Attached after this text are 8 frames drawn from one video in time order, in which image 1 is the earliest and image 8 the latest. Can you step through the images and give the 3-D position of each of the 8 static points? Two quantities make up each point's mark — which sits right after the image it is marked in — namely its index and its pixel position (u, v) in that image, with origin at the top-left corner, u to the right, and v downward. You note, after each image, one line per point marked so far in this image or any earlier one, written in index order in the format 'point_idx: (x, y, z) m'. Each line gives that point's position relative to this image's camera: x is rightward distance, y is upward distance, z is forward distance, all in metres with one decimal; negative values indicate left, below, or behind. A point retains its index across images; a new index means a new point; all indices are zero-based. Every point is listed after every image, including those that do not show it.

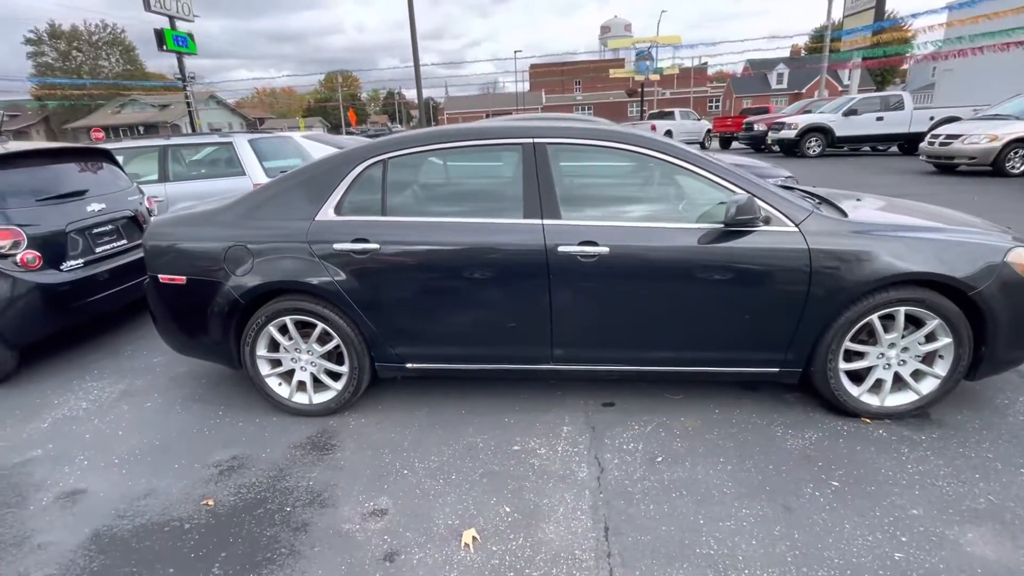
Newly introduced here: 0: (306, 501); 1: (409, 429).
0: (-1.0, -1.0, +2.5) m
1: (-0.6, -0.8, +3.0) m
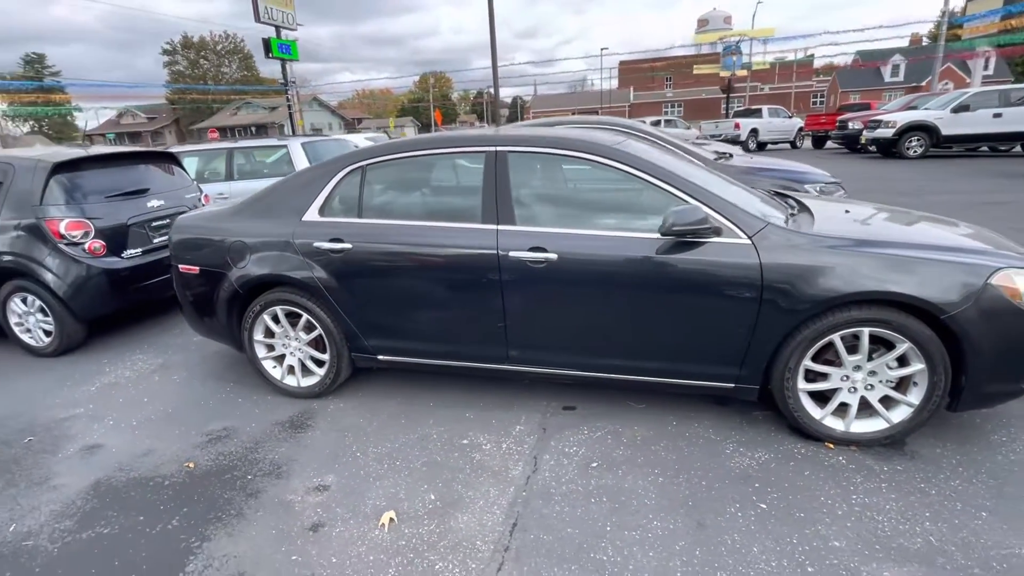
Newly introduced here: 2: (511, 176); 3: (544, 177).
0: (-1.3, -1.0, +2.8) m
1: (-0.8, -0.8, +3.3) m
2: (+0.1, +0.6, +3.0) m
3: (+0.4, +0.6, +2.9) m
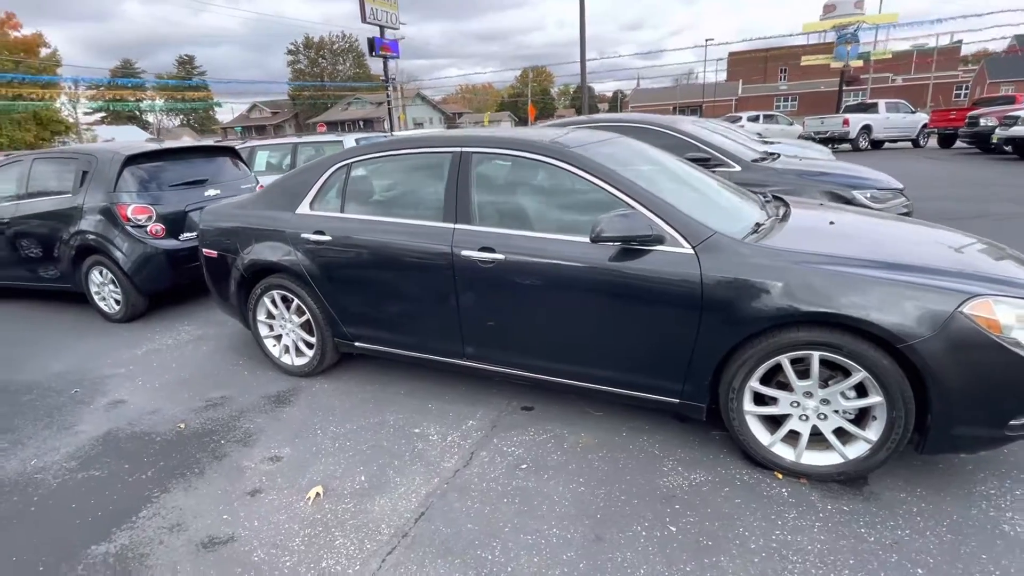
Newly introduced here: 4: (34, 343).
0: (-1.6, -0.9, +3.1) m
1: (-1.1, -0.7, +3.5) m
2: (-0.1, +0.6, +3.0) m
3: (+0.2, +0.6, +2.9) m
4: (-4.4, -0.5, +4.8) m
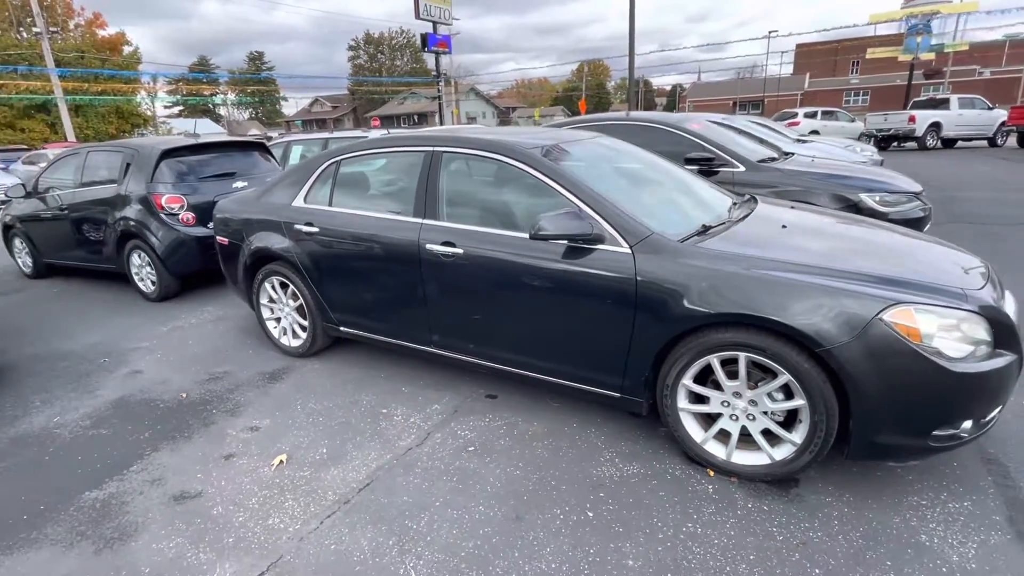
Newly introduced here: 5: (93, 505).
0: (-1.9, -0.8, +3.4) m
1: (-1.3, -0.7, +3.7) m
2: (-0.3, +0.7, +3.2) m
3: (-0.1, +0.7, +3.0) m
4: (-4.4, -0.3, +5.4) m
5: (-2.1, -1.1, +2.6) m
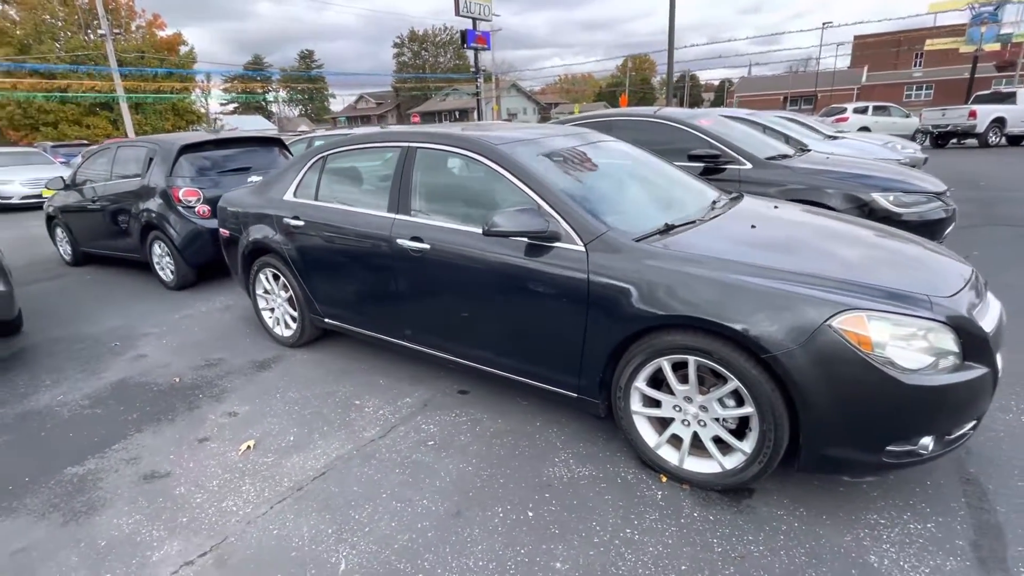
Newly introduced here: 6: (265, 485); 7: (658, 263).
0: (-2.0, -0.7, +3.6) m
1: (-1.4, -0.6, +3.8) m
2: (-0.5, +0.7, +3.2) m
3: (-0.2, +0.7, +3.0) m
4: (-4.4, -0.2, +5.7) m
5: (-2.3, -1.0, +2.8) m
6: (-1.2, -1.0, +2.6) m
7: (+0.7, +0.1, +2.4) m
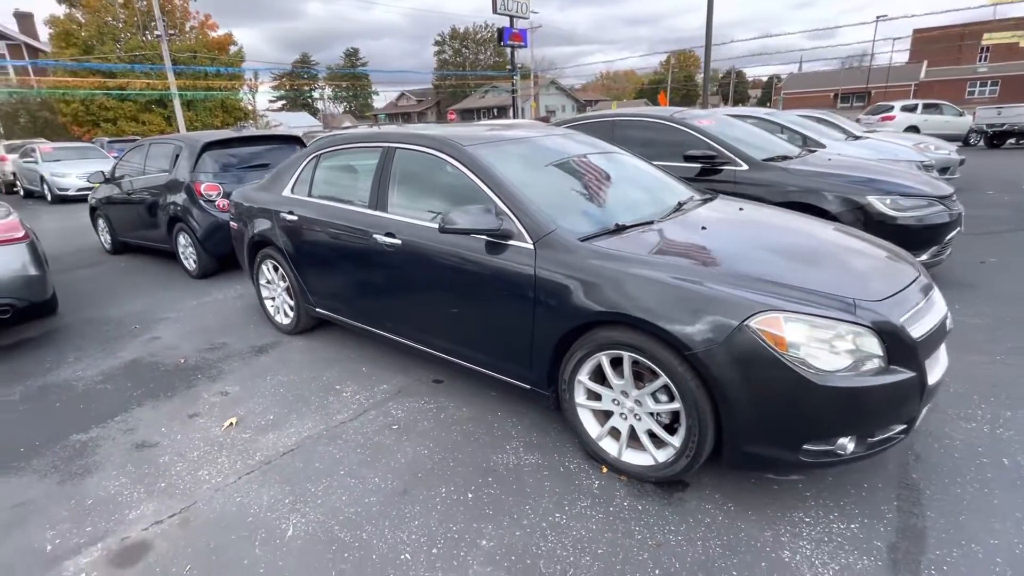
0: (-2.2, -0.6, +3.9) m
1: (-1.6, -0.5, +4.1) m
2: (-0.7, +0.7, +3.4) m
3: (-0.4, +0.7, +3.2) m
4: (-4.4, 0.0, +6.2) m
5: (-2.6, -0.9, +3.1) m
6: (-1.5, -0.9, +2.9) m
7: (+0.4, +0.1, +2.5) m
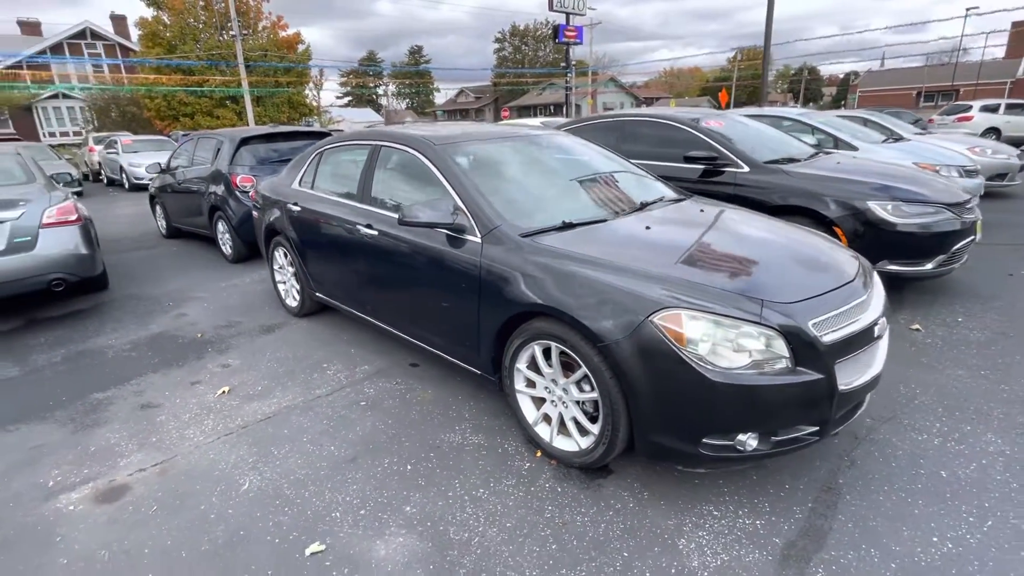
0: (-2.4, -0.5, +4.3) m
1: (-1.7, -0.4, +4.4) m
2: (-0.8, +0.8, +3.6) m
3: (-0.6, +0.8, +3.4) m
4: (-4.3, +0.2, +6.8) m
5: (-2.8, -0.8, +3.5) m
6: (-1.8, -0.8, +3.2) m
7: (+0.1, +0.2, +2.6) m
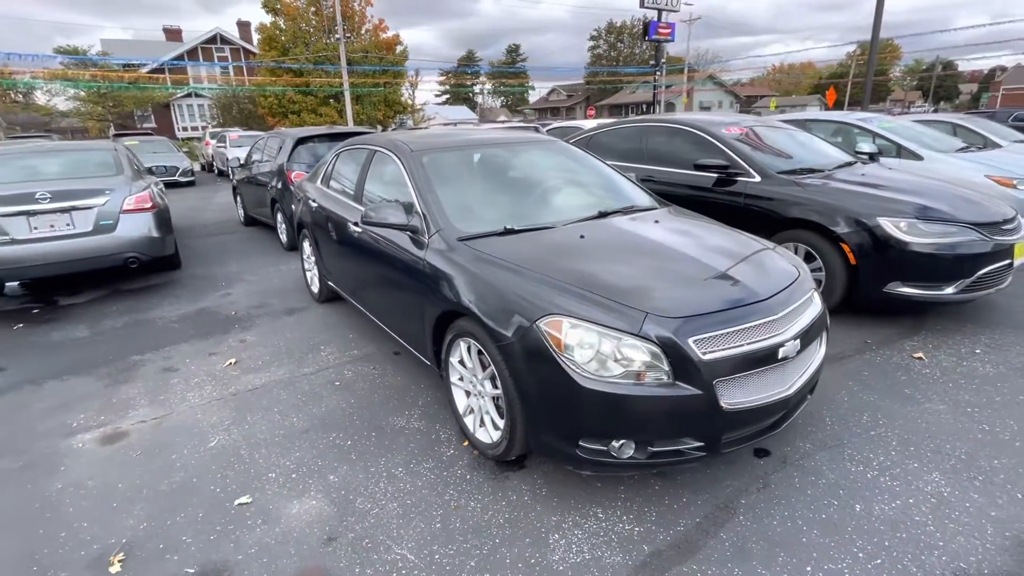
0: (-2.5, -0.4, +4.9) m
1: (-1.8, -0.3, +4.9) m
2: (-1.0, +0.9, +4.0) m
3: (-0.8, +0.8, +3.7) m
4: (-4.0, +0.5, +7.6) m
5: (-3.0, -0.6, +4.2) m
6: (-2.1, -0.7, +3.7) m
7: (-0.2, +0.2, +2.8) m
